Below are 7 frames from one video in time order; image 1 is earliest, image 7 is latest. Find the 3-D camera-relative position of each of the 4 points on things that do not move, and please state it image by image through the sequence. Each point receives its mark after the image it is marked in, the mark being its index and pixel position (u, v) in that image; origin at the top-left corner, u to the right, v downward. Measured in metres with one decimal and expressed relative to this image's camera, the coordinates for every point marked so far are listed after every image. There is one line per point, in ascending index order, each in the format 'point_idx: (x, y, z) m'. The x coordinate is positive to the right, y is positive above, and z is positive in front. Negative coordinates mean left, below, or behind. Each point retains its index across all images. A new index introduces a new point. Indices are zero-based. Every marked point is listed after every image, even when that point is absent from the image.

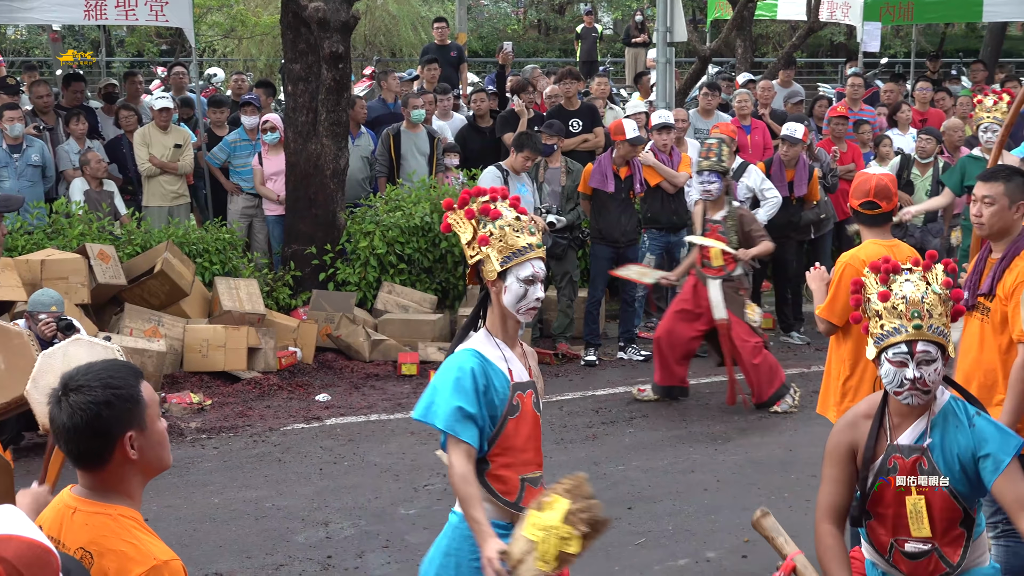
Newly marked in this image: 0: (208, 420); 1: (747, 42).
0: (-2.2, -1.0, +6.7) m
1: (+2.8, +3.3, +12.6) m
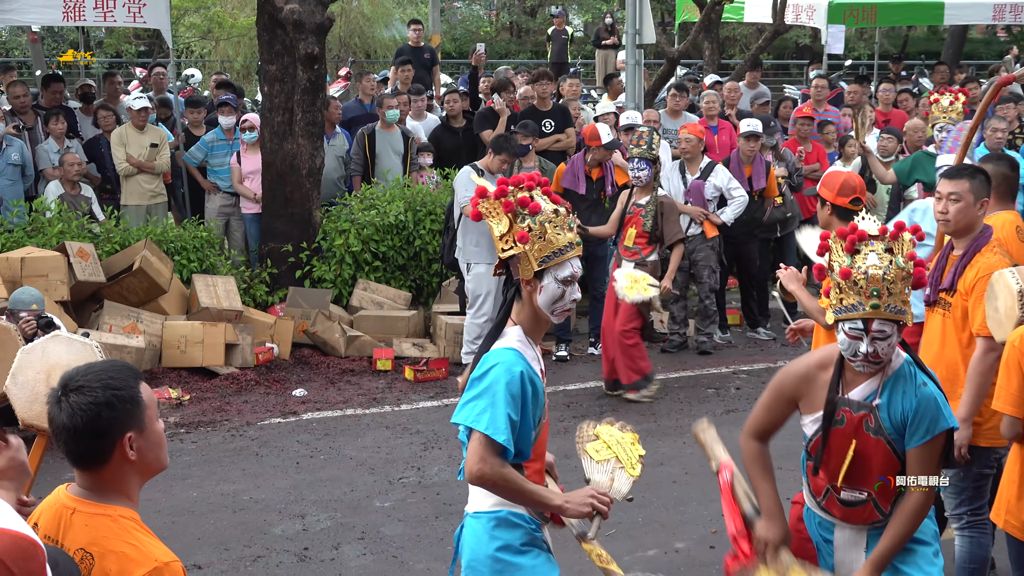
0: (-2.4, -0.9, +6.8) m
1: (+2.5, +3.3, +12.7) m
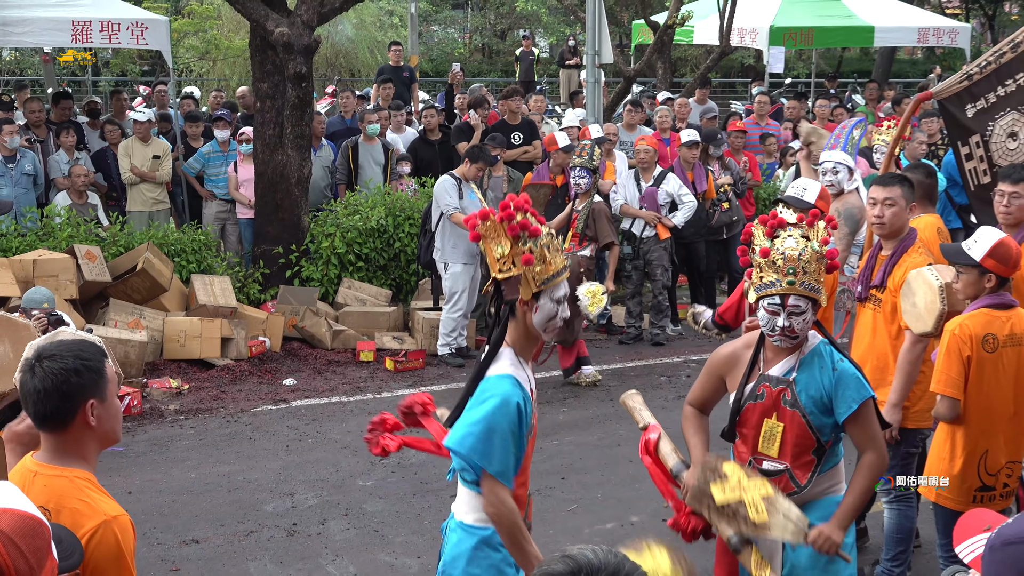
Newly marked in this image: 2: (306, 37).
0: (-2.7, -0.9, +7.4) m
1: (+2.2, +3.3, +13.5) m
2: (-1.9, +2.3, +8.5) m
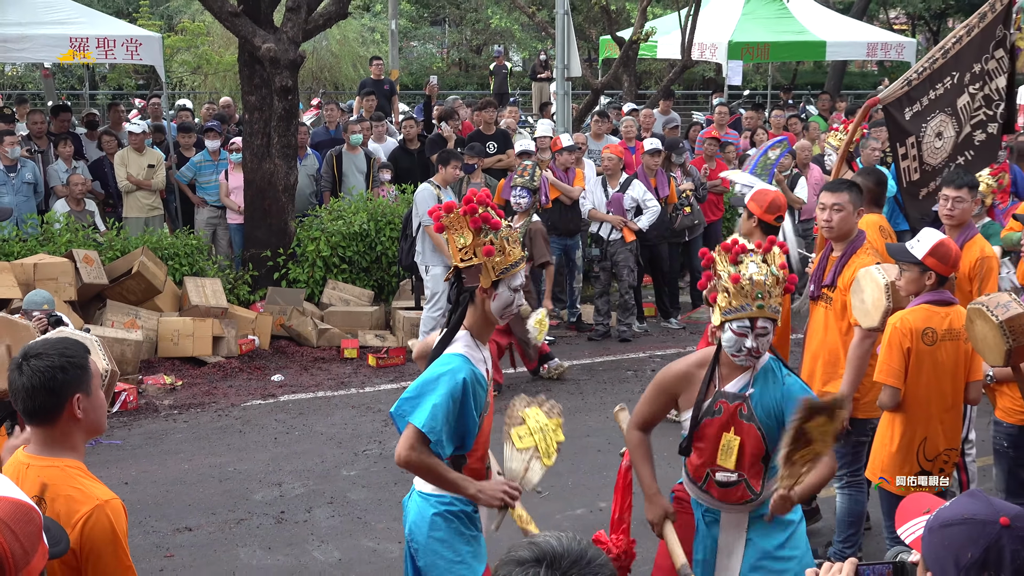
0: (-2.9, -0.9, +7.8) m
1: (+1.9, +3.2, +14.0) m
2: (-2.2, +2.3, +9.0) m
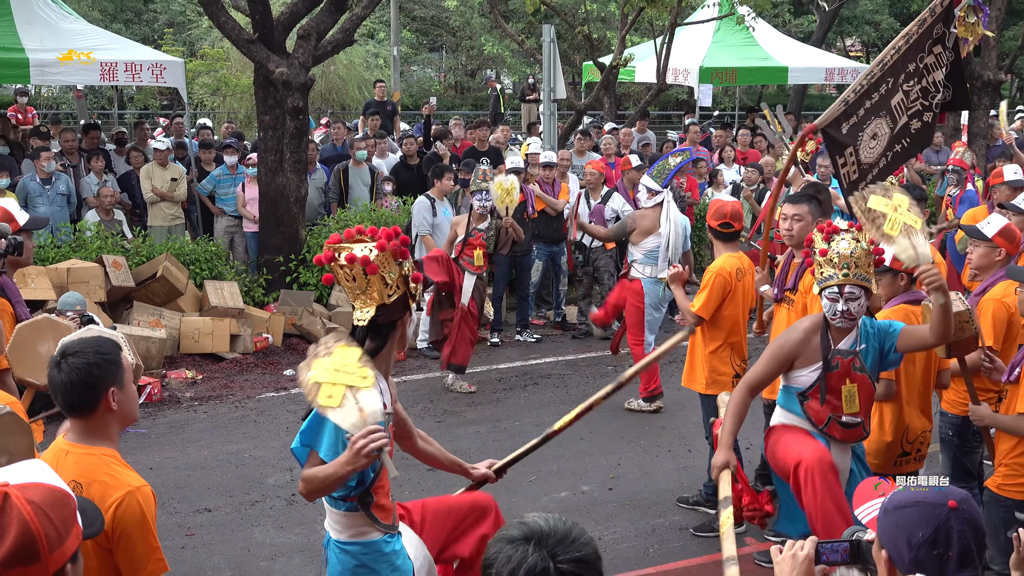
0: (-2.9, -1.0, +8.6) m
1: (+1.7, +3.2, +14.8) m
2: (-2.3, +2.3, +9.8) m
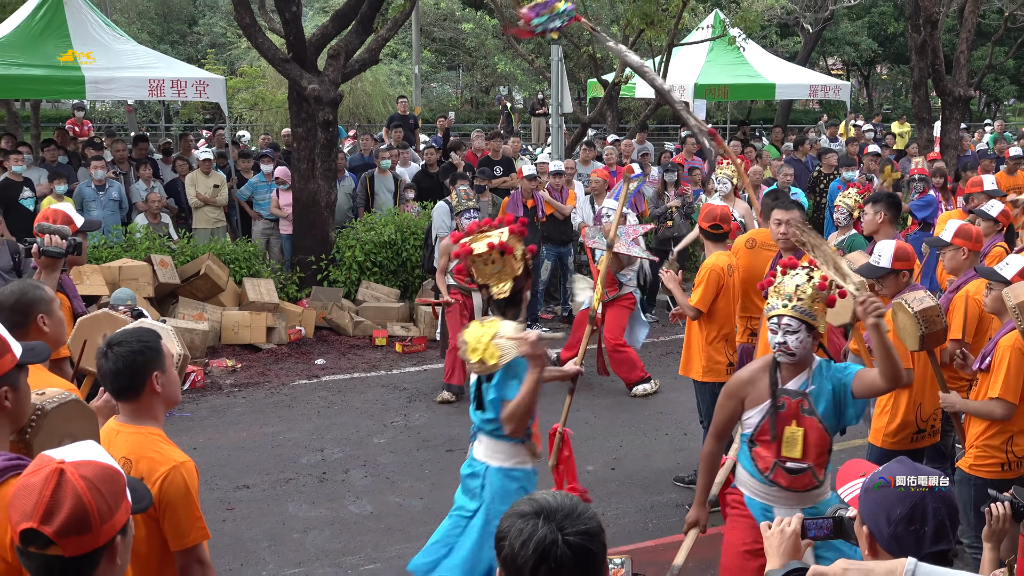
0: (-2.8, -0.9, +9.4) m
1: (+1.9, +3.1, +15.6) m
2: (-2.1, +2.3, +10.6) m
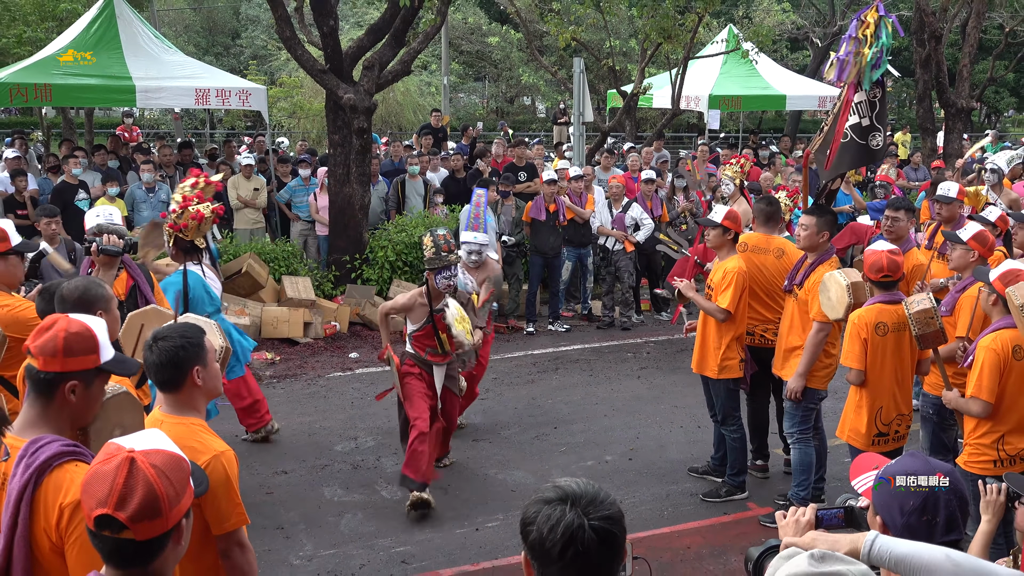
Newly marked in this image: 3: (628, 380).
0: (-2.6, -0.9, +10.0) m
1: (+2.2, +3.1, +16.2) m
2: (-1.8, +2.3, +11.2) m
3: (+1.3, -1.1, +10.3) m
